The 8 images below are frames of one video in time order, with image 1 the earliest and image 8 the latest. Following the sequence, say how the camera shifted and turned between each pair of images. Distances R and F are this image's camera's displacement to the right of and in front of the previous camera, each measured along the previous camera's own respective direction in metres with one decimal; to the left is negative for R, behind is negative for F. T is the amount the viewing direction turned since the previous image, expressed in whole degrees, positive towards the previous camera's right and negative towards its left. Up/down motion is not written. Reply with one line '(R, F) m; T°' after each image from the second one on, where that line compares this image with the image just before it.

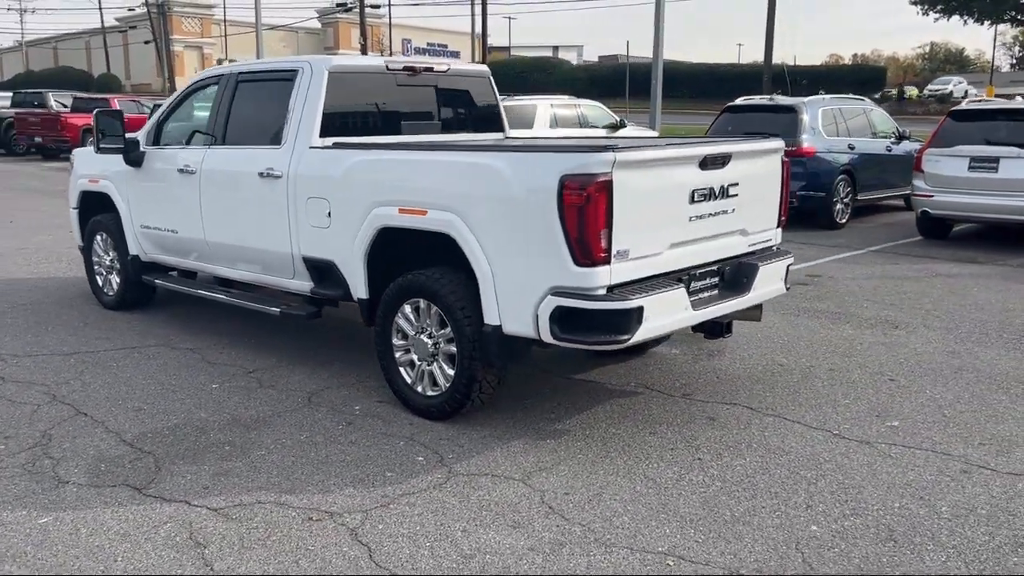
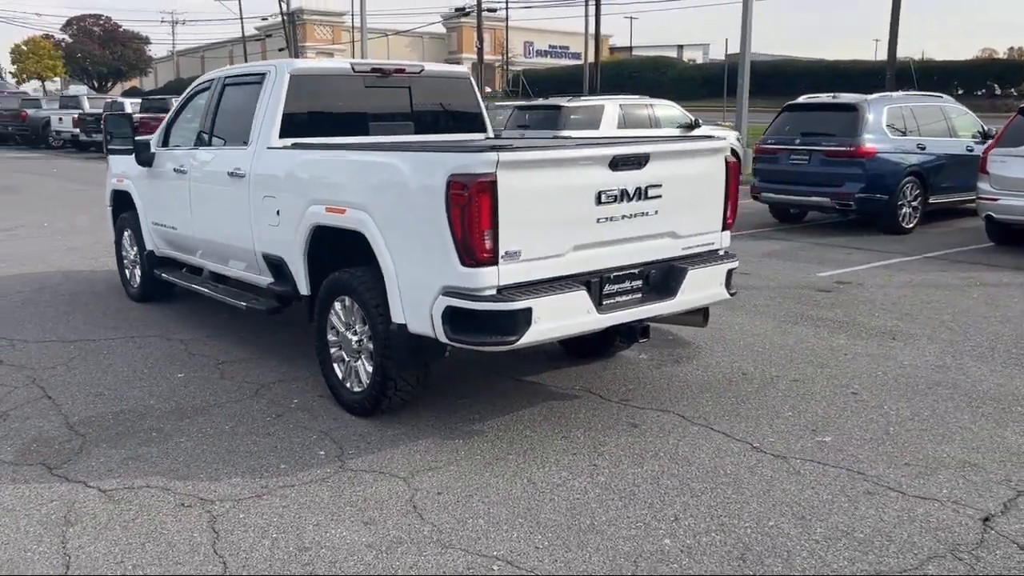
(+1.2, +0.1) m; -8°
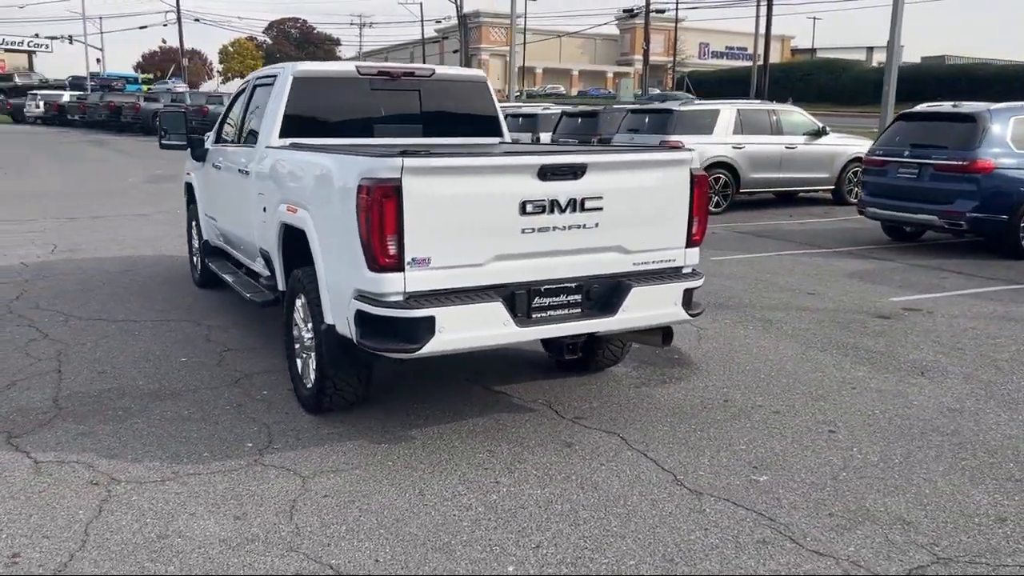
(+1.3, +0.2) m; -11°
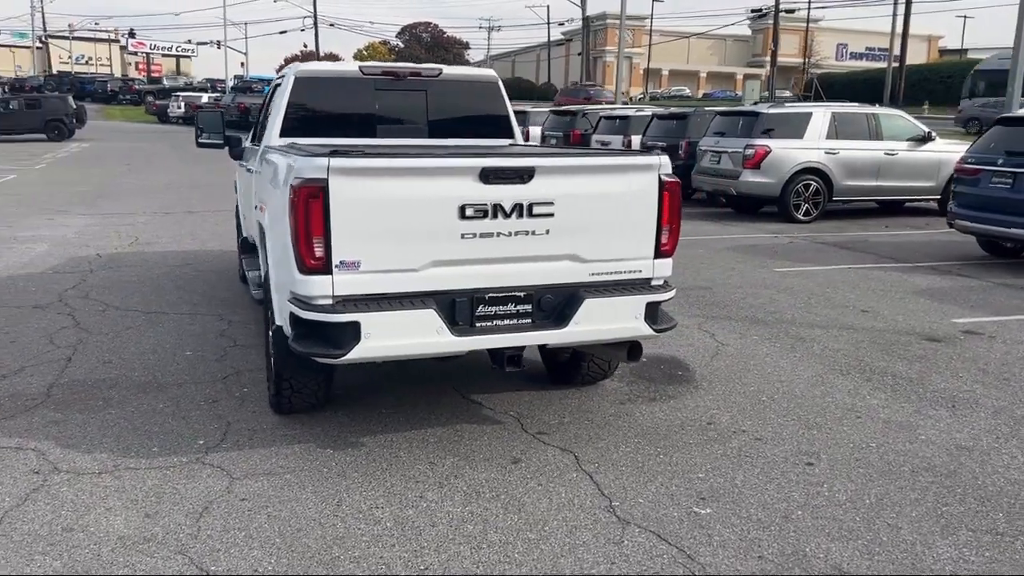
(+0.9, +0.3) m; -8°
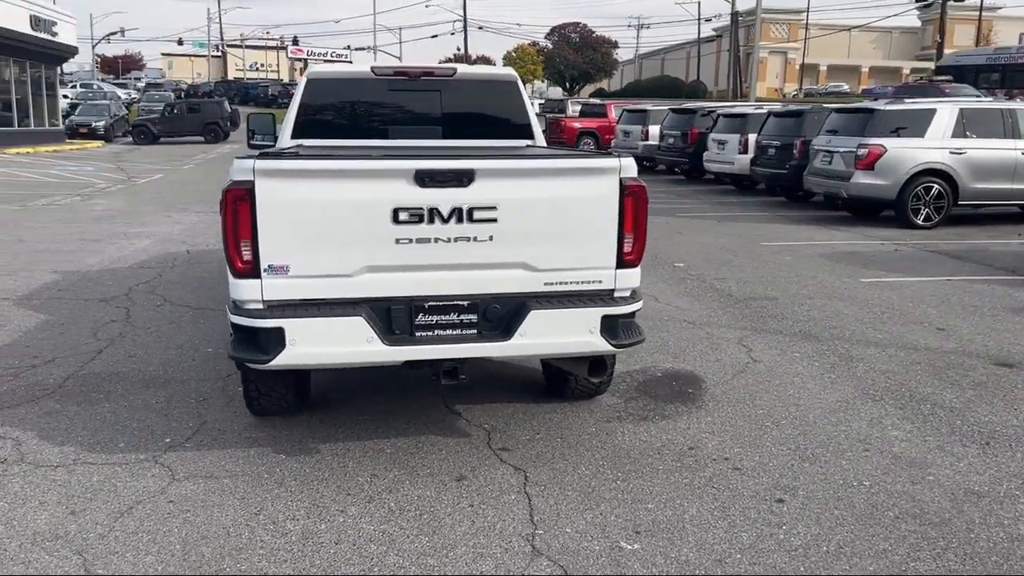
(+1.0, +0.3) m; -10°
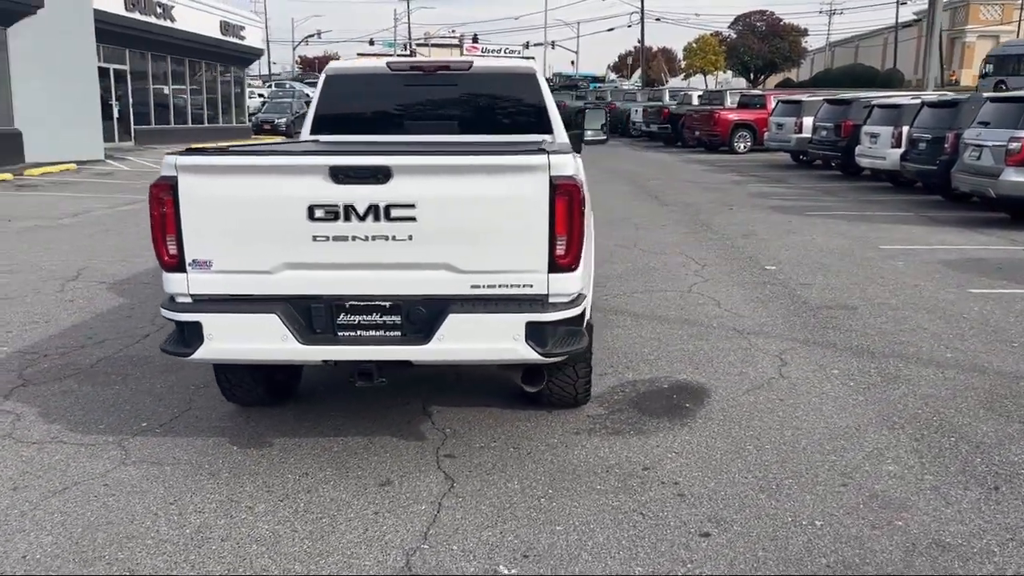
(+1.2, +0.3) m; -12°
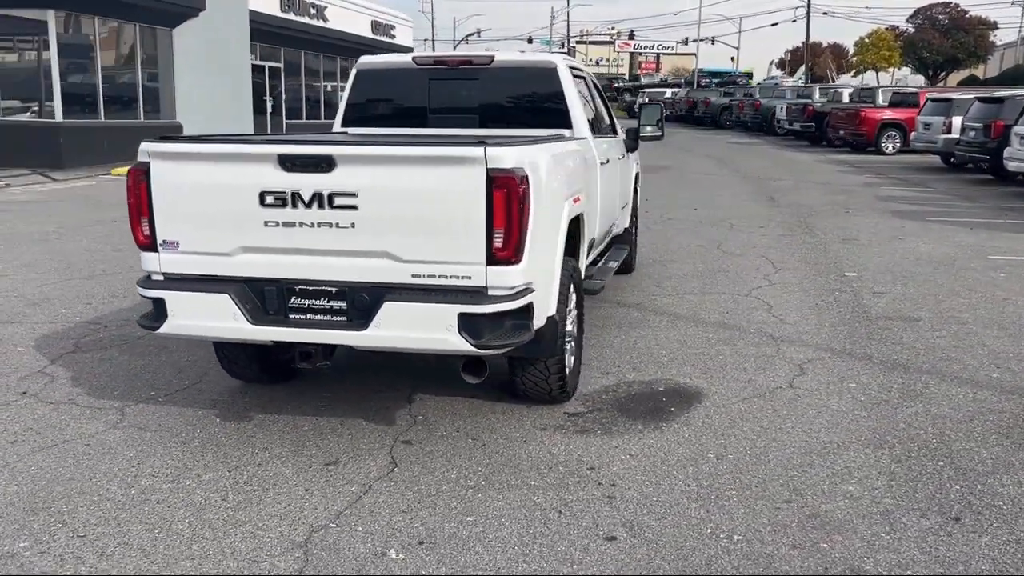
(+1.0, +0.1) m; -10°
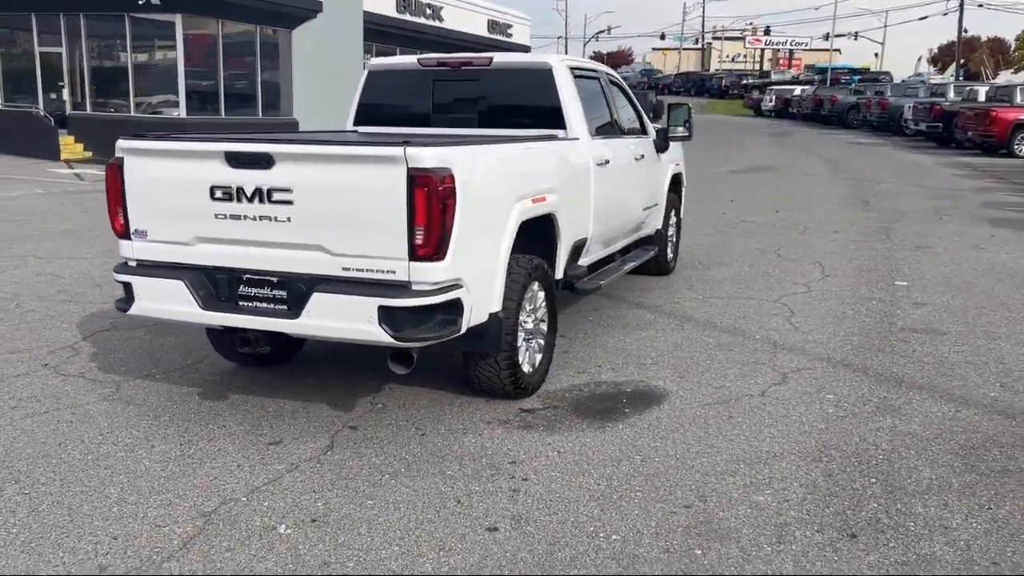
(+1.0, -0.1) m; -8°
